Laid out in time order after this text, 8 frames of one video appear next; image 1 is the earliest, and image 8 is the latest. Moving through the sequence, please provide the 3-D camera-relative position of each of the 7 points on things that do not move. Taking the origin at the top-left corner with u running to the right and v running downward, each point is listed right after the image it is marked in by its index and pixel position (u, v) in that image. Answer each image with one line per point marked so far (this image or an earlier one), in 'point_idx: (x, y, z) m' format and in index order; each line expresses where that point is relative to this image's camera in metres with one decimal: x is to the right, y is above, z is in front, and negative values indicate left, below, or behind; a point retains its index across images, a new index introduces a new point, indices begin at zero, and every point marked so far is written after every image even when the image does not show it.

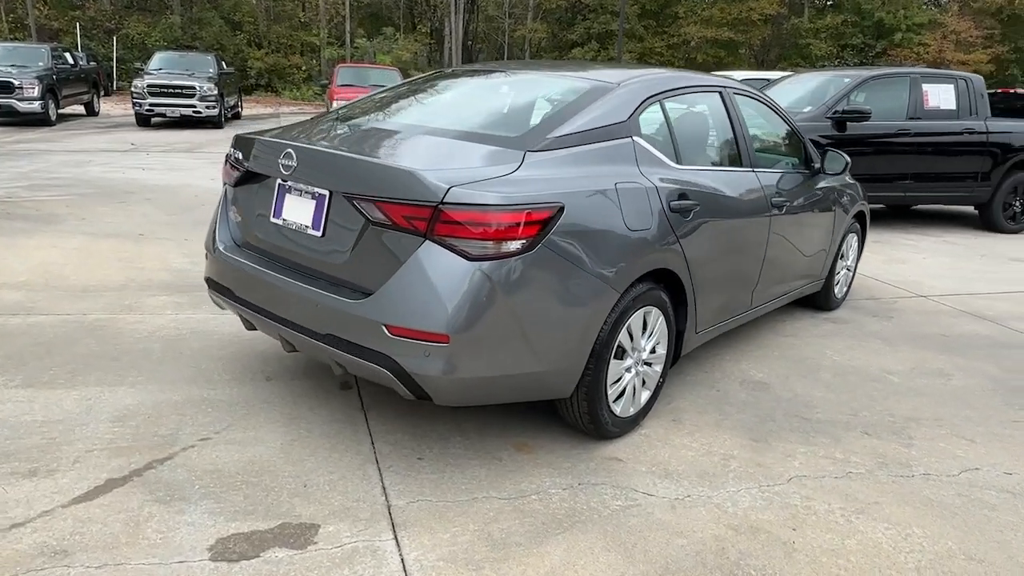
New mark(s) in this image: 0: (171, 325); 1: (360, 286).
0: (-2.0, -0.2, +4.3) m
1: (-0.5, 0.0, +2.7) m
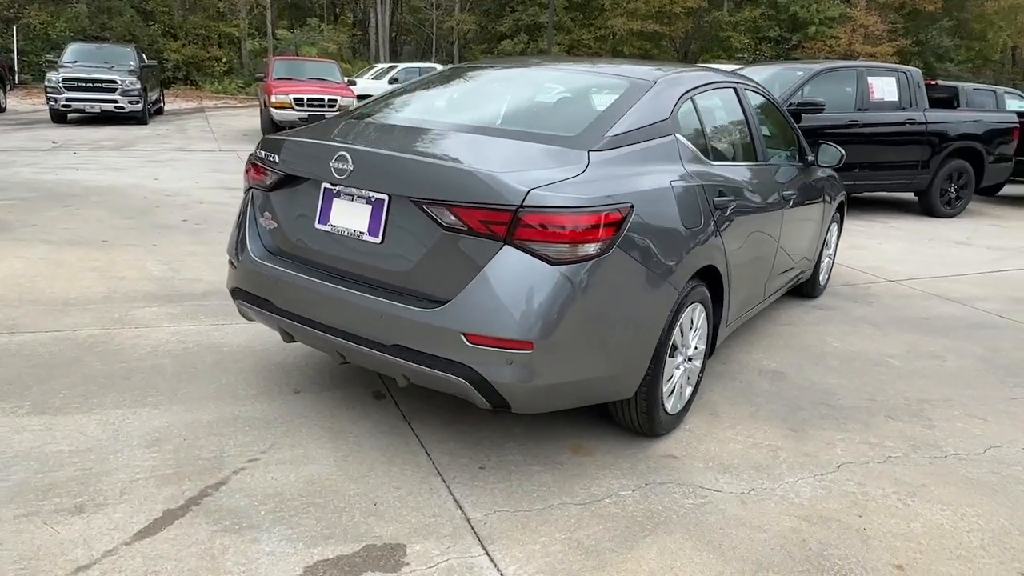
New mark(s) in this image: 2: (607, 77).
0: (-1.9, -0.3, +4.0) m
1: (-0.3, 0.0, +2.6) m
2: (+0.6, +1.1, +3.7) m
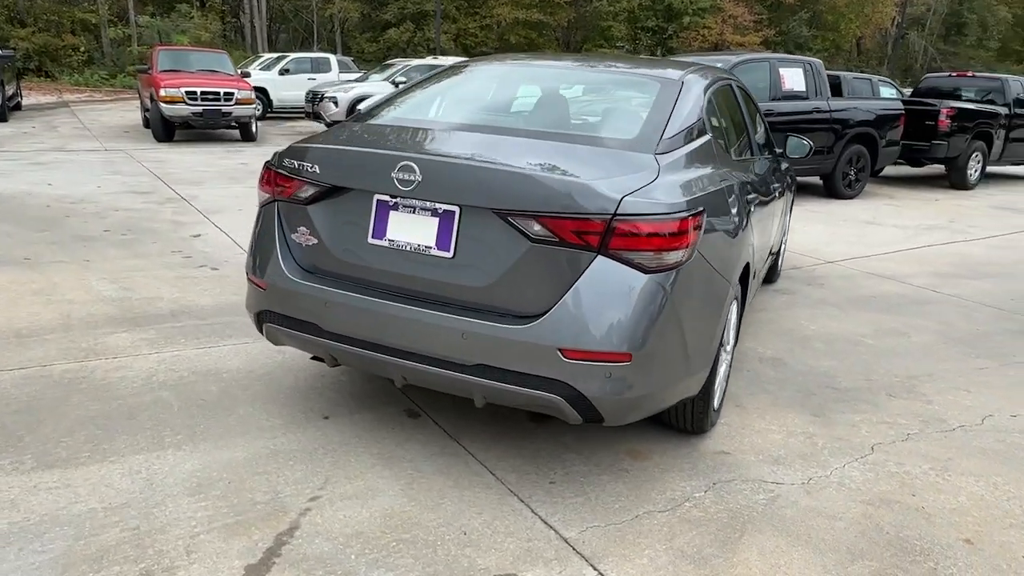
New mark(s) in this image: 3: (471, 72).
0: (-1.8, -0.4, +3.6) m
1: (0.0, -0.1, +2.5) m
2: (+0.7, +1.1, +3.7) m
3: (-0.2, +1.2, +3.9) m
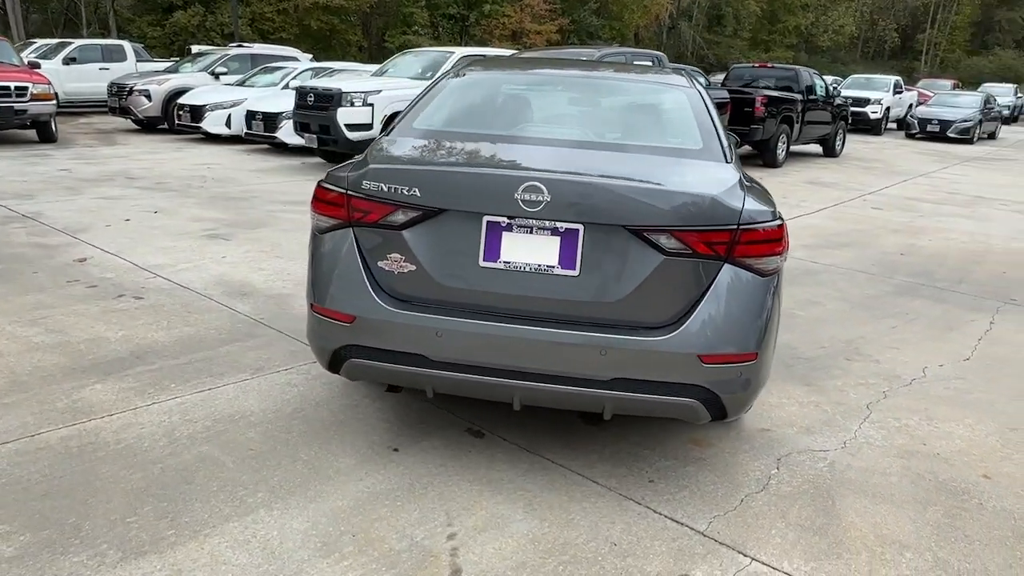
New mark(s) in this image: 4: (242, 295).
0: (-1.5, -0.6, +3.2) m
1: (+0.5, -0.1, +2.6) m
2: (+0.7, +1.1, +3.9) m
3: (-0.2, +1.1, +3.8) m
4: (-1.9, -0.1, +5.1) m
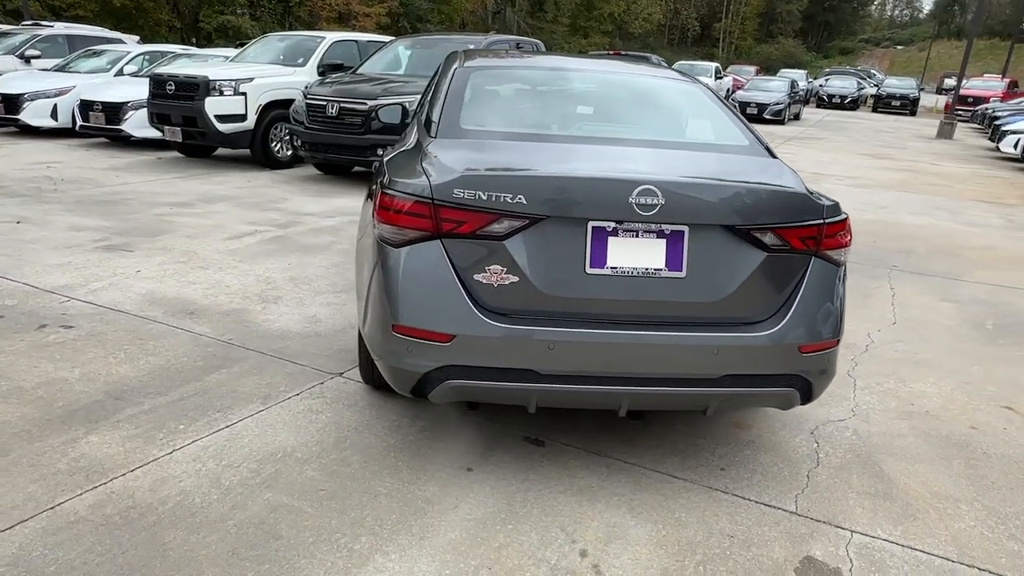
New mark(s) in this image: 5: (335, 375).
0: (-1.2, -0.7, +2.8) m
1: (+0.9, -0.1, +2.7) m
2: (+0.7, +1.2, +3.9) m
3: (-0.2, +1.1, +3.7) m
4: (-2.0, -0.2, +4.5) m
5: (-0.9, -0.5, +3.8) m
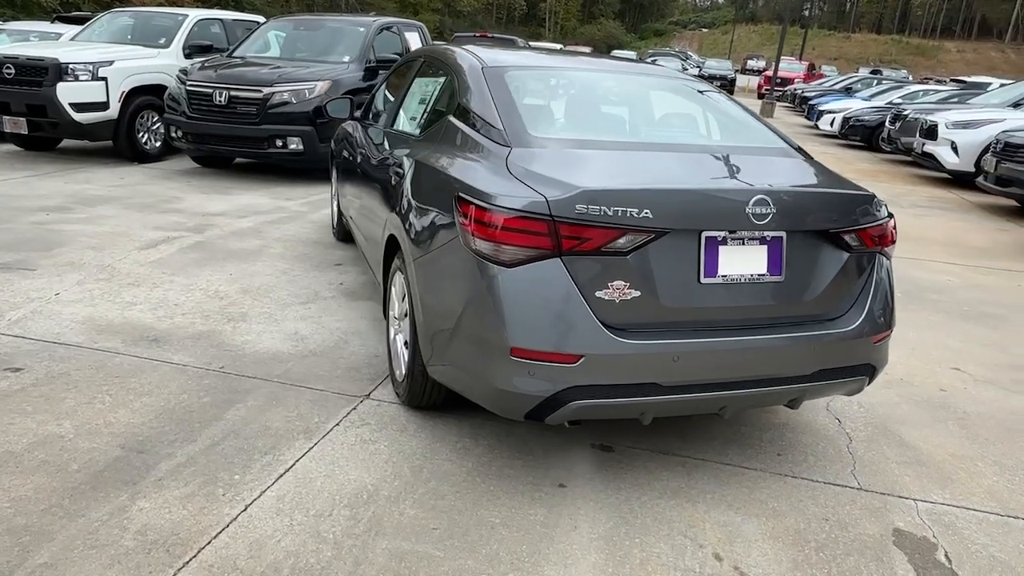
0: (-0.7, -0.8, +2.5) m
1: (+1.3, -0.1, +2.8) m
2: (+0.7, +1.2, +4.0) m
3: (-0.1, +1.1, +3.5) m
4: (-2.0, -0.3, +4.0) m
5: (-0.7, -0.5, +3.5) m
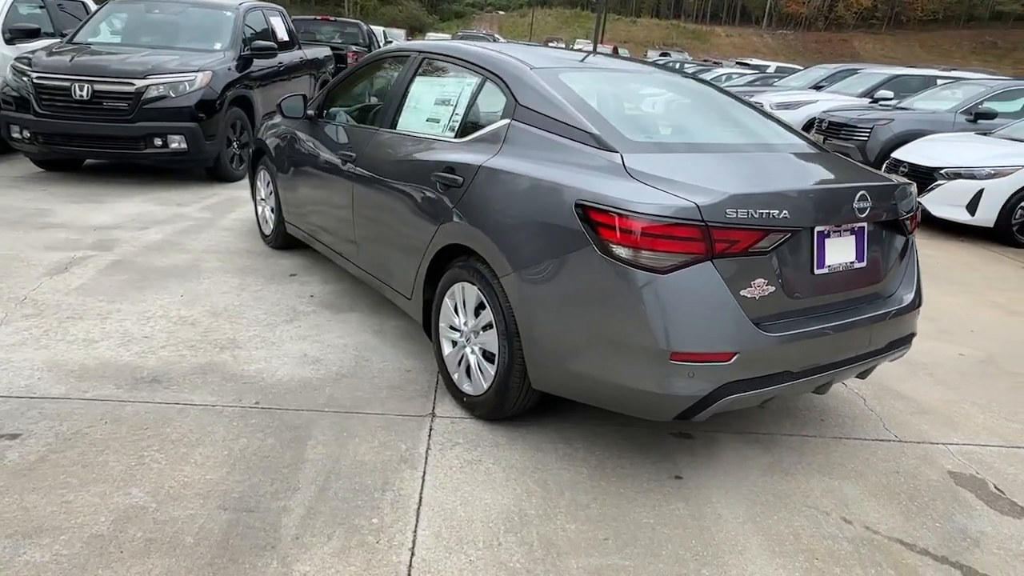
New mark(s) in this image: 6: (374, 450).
0: (-0.1, -0.9, +2.4) m
1: (+1.7, 0.0, +3.2) m
2: (+0.8, +1.2, +4.1) m
3: (+0.1, +1.1, +3.5) m
4: (-1.7, -0.5, +3.5) m
5: (-0.4, -0.6, +3.4) m
6: (-0.6, -0.7, +3.0) m
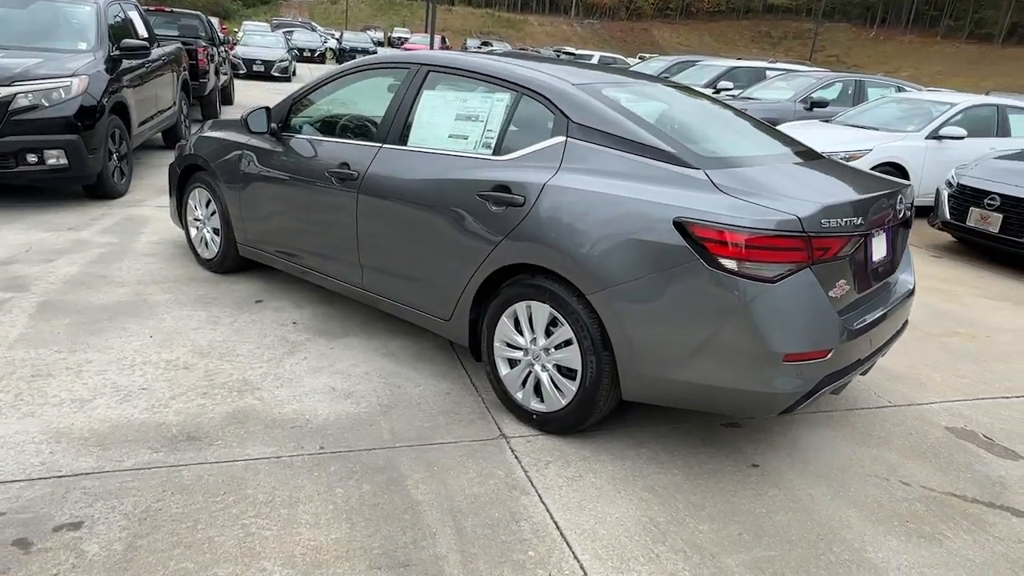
0: (+0.5, -1.0, +2.5) m
1: (+2.0, +0.1, +3.6) m
2: (+0.8, +1.2, +4.3) m
3: (+0.3, +1.0, +3.5) m
4: (-1.4, -0.7, +3.1) m
5: (0.0, -0.7, +3.3) m
6: (-0.1, -0.8, +3.0) m
